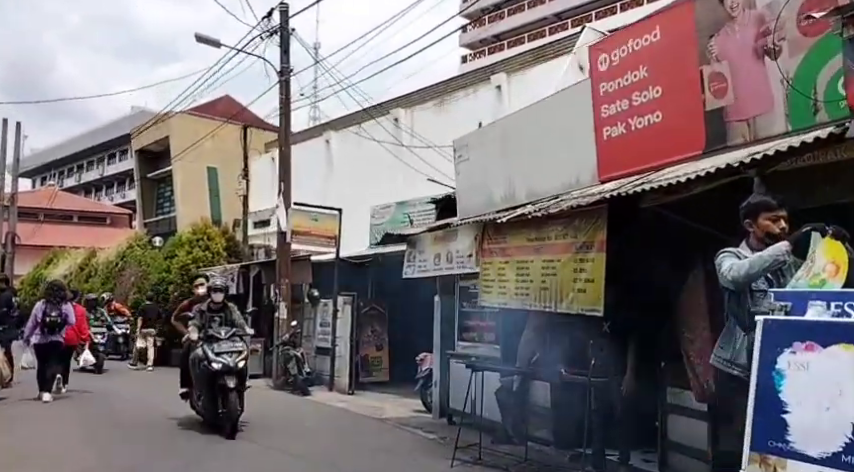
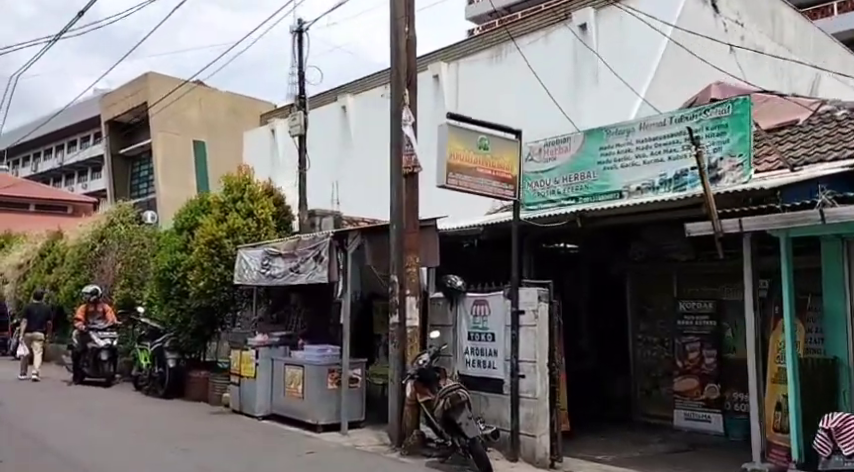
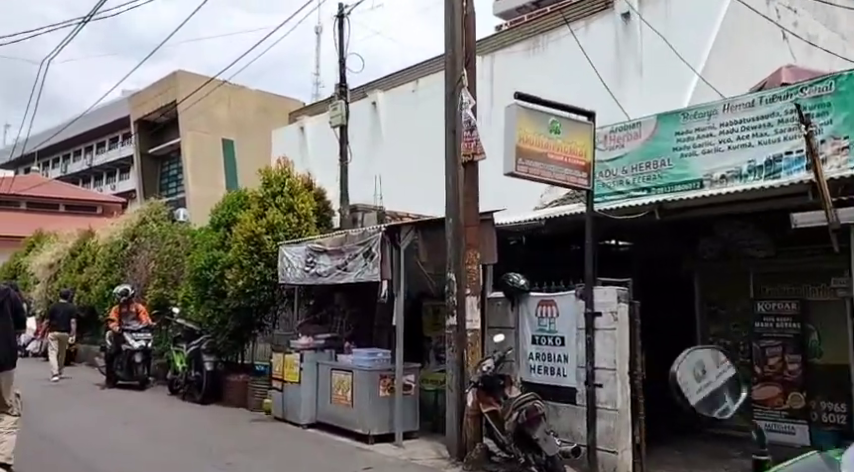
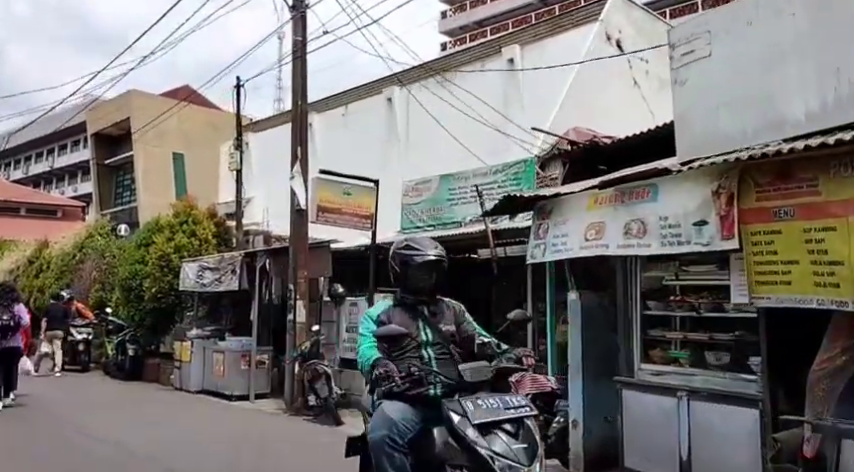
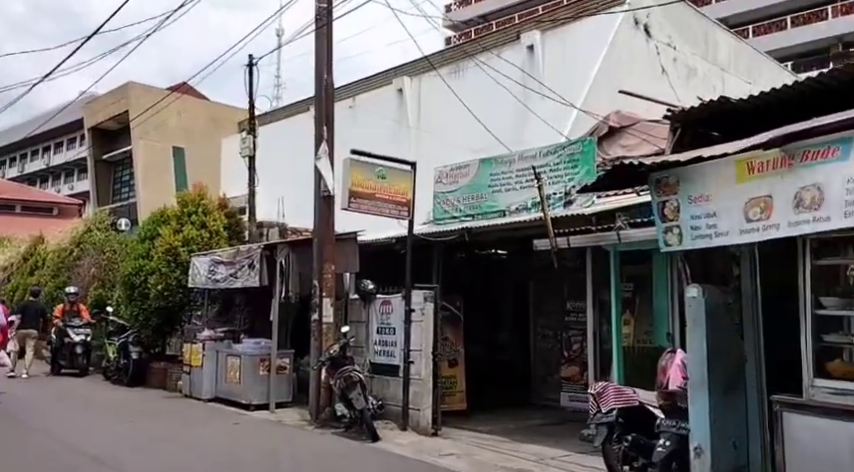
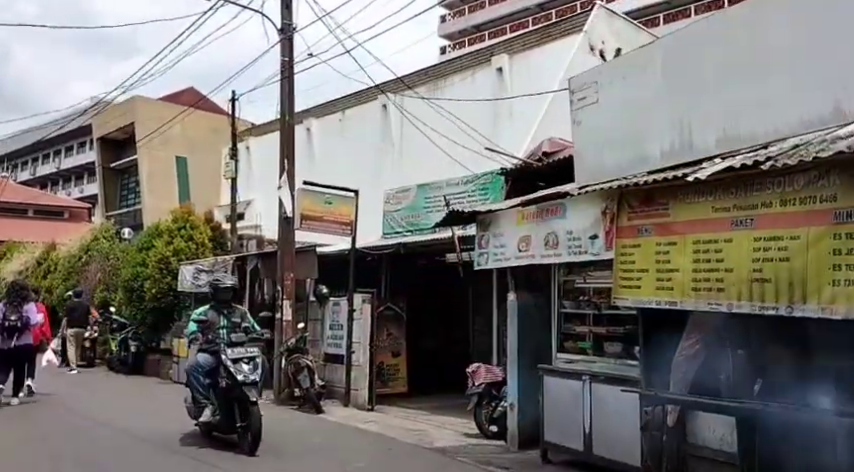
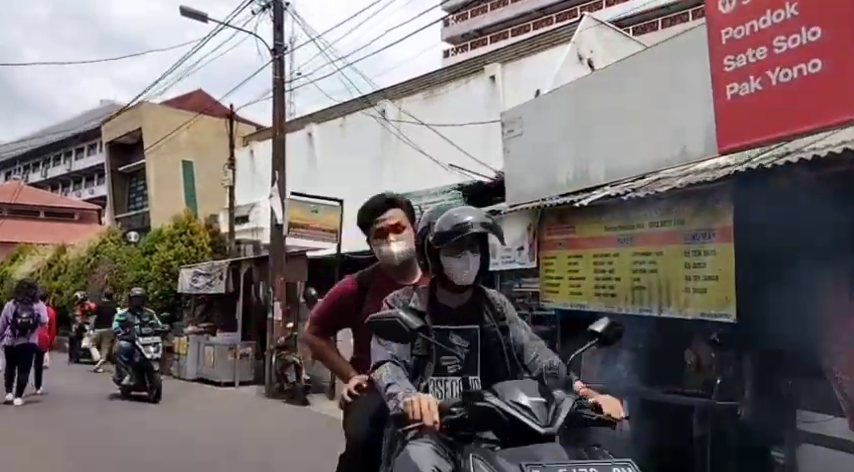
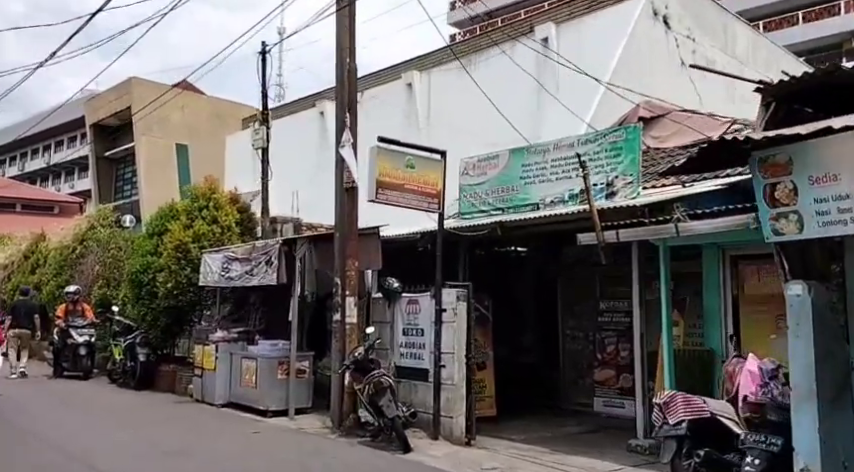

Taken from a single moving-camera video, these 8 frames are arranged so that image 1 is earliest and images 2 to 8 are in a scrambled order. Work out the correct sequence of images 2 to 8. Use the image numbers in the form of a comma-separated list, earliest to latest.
7, 6, 4, 5, 8, 2, 3
